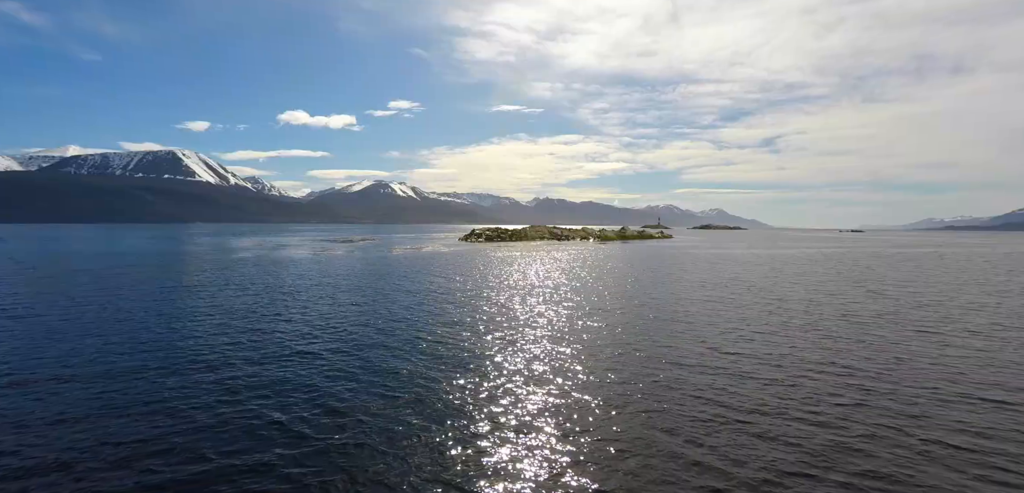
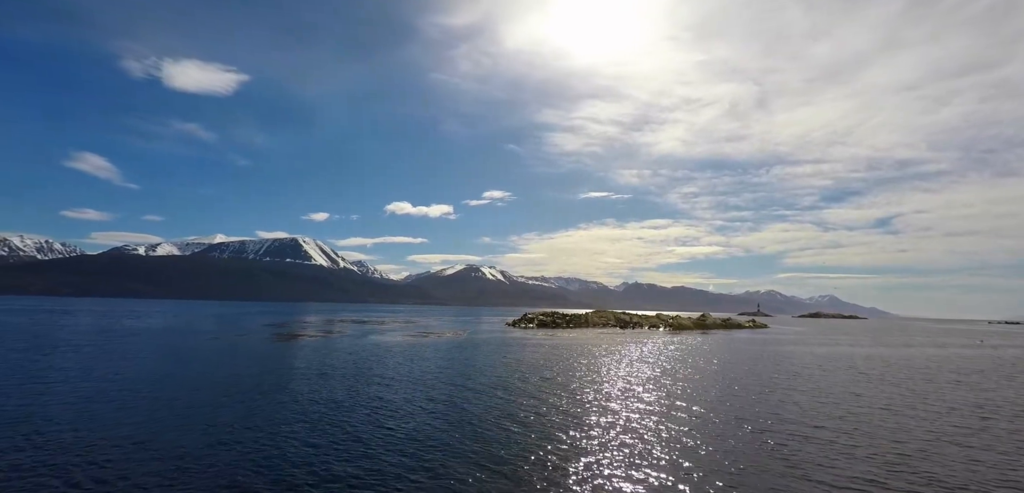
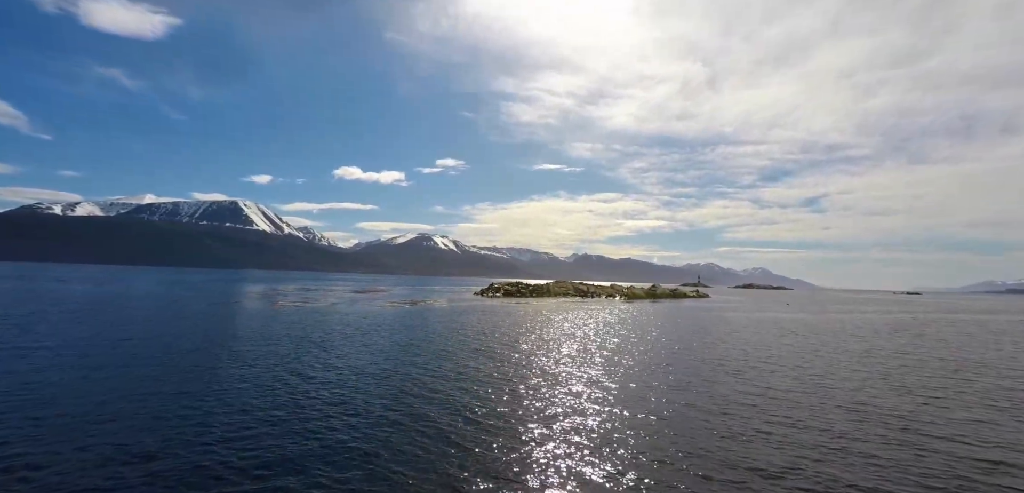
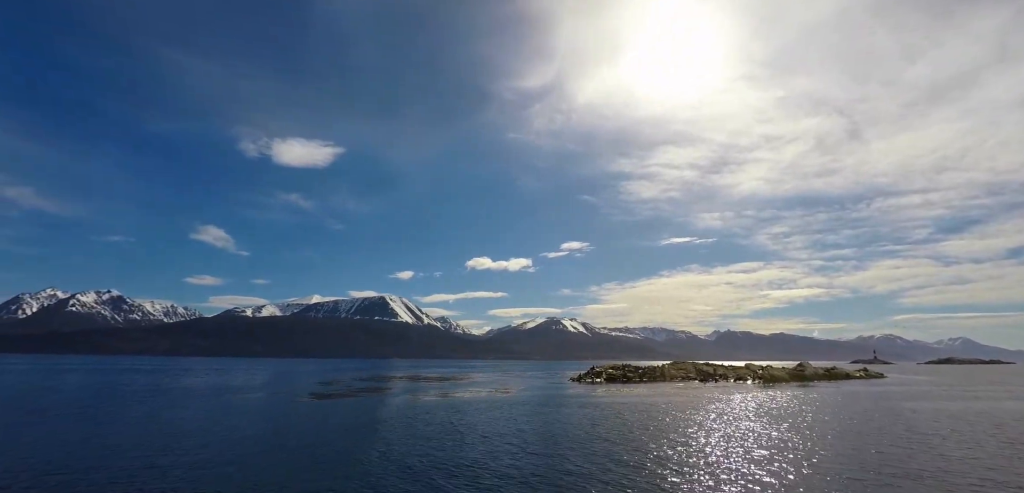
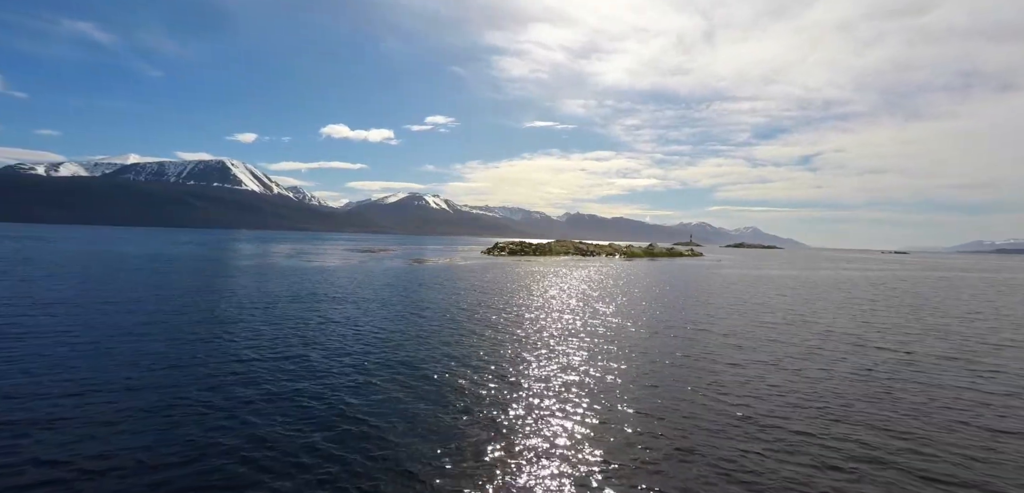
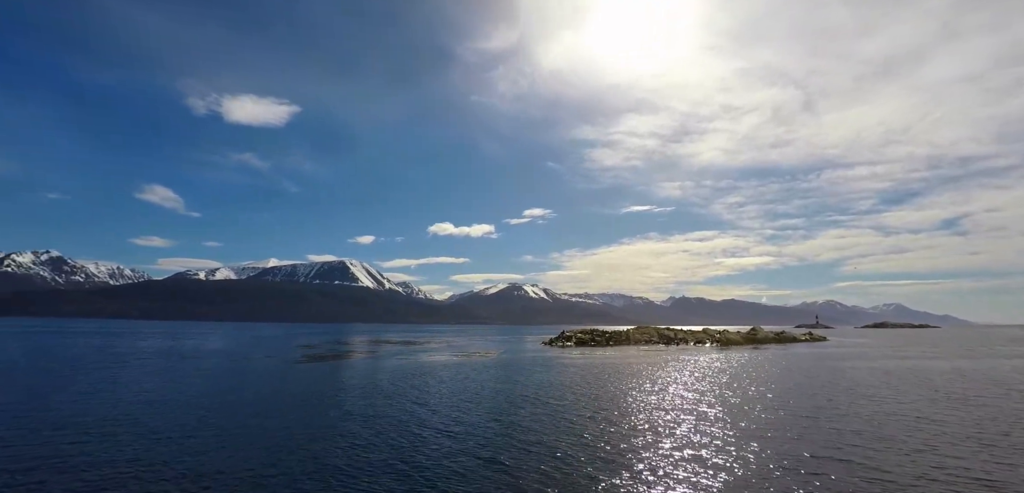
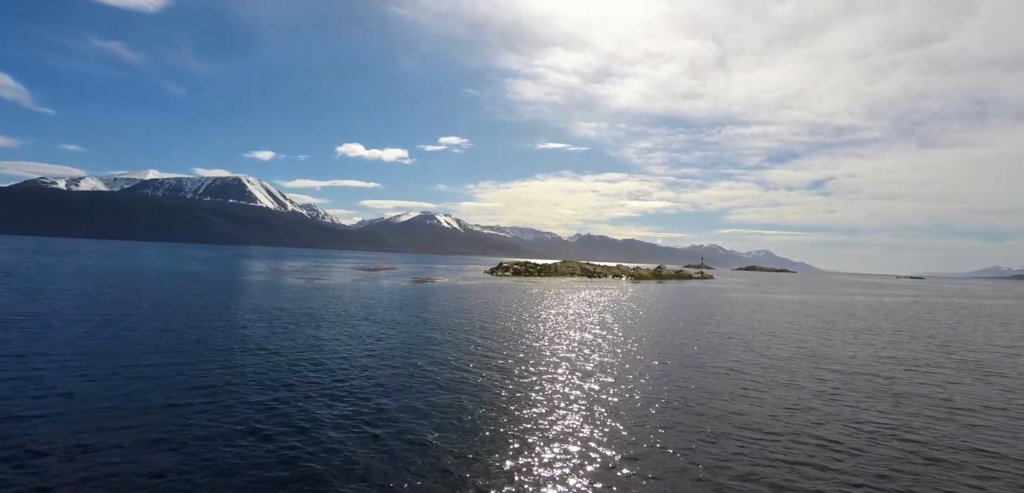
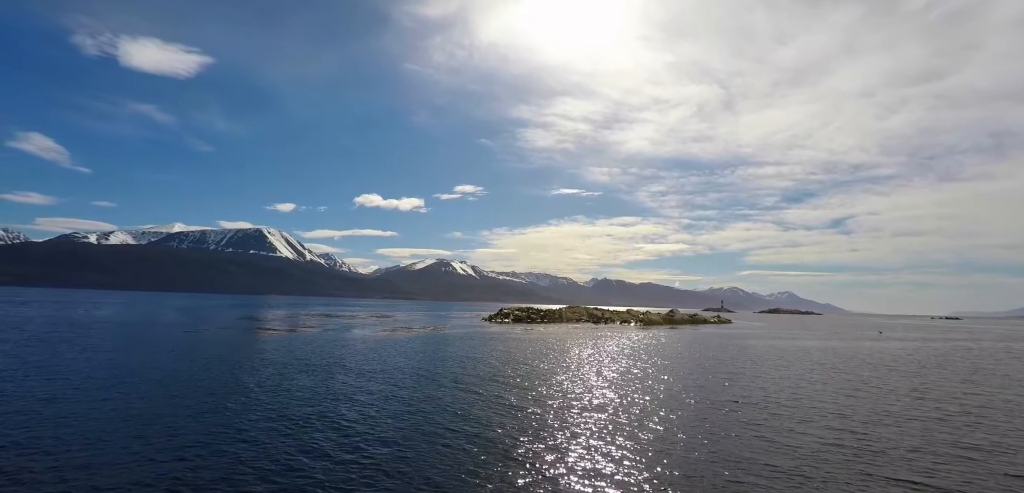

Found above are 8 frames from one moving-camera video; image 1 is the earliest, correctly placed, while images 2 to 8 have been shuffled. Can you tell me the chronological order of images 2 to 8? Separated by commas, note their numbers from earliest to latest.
5, 7, 3, 8, 2, 6, 4
